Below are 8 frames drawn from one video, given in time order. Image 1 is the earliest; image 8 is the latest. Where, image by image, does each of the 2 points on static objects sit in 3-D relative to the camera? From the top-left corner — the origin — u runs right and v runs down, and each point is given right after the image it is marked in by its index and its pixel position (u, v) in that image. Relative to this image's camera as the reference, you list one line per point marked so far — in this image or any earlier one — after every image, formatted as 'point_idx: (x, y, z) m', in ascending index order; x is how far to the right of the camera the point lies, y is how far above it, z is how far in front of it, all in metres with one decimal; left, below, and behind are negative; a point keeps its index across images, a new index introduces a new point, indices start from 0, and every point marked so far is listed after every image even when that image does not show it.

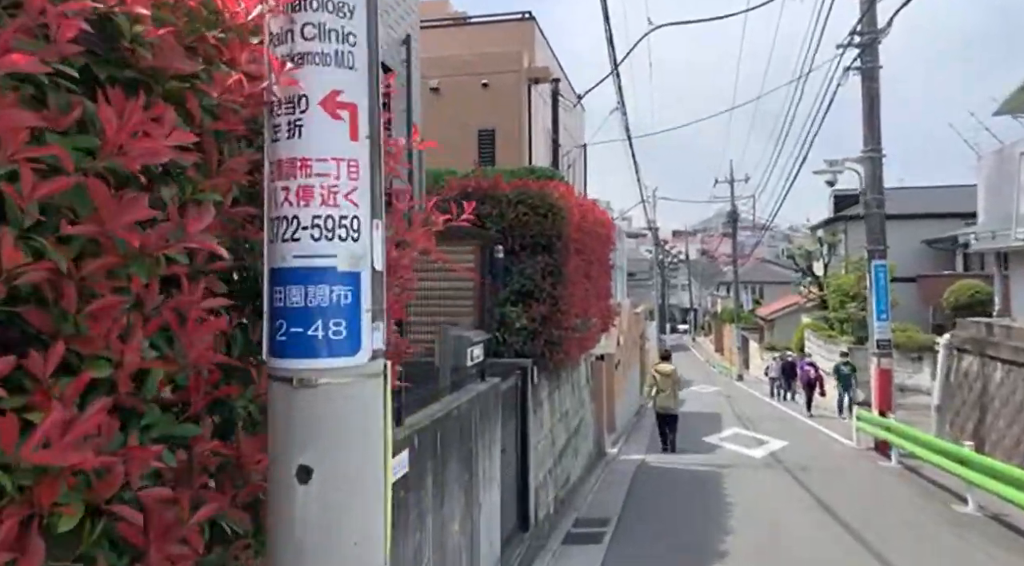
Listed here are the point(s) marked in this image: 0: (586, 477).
0: (+0.9, -2.5, +10.3) m
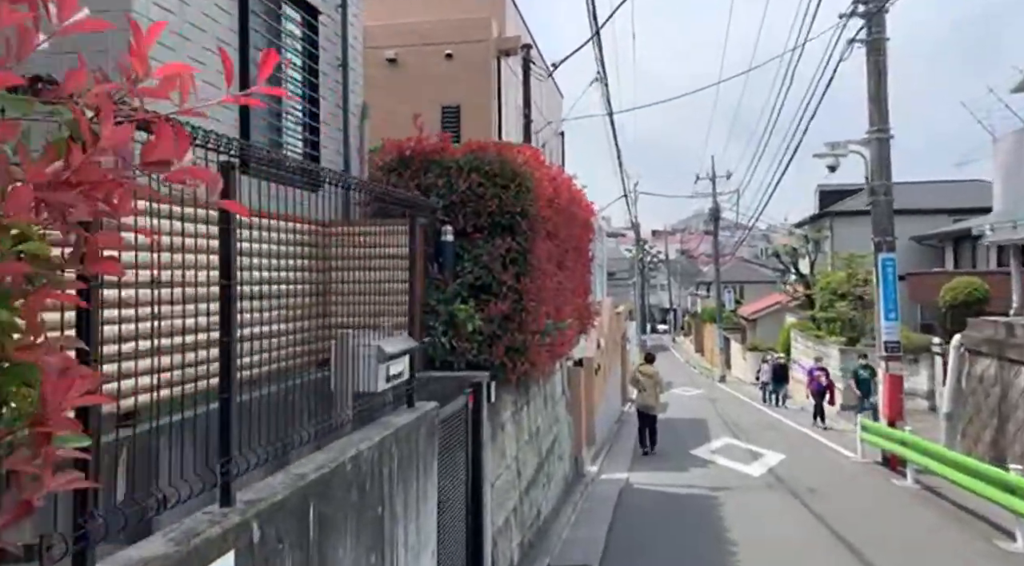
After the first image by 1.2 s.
0: (+0.5, -2.5, +8.8) m
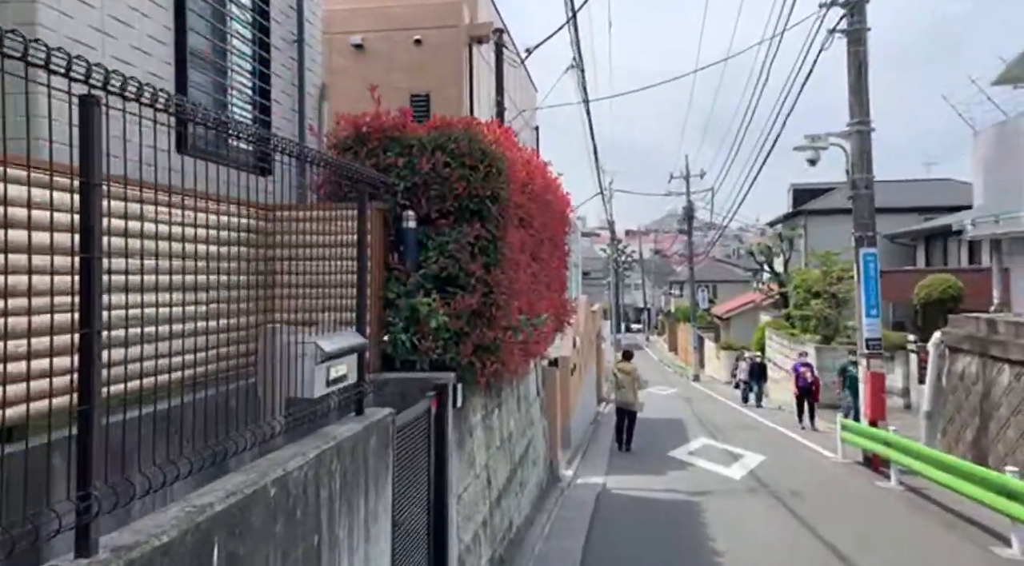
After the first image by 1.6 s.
0: (+0.2, -2.4, +8.3) m
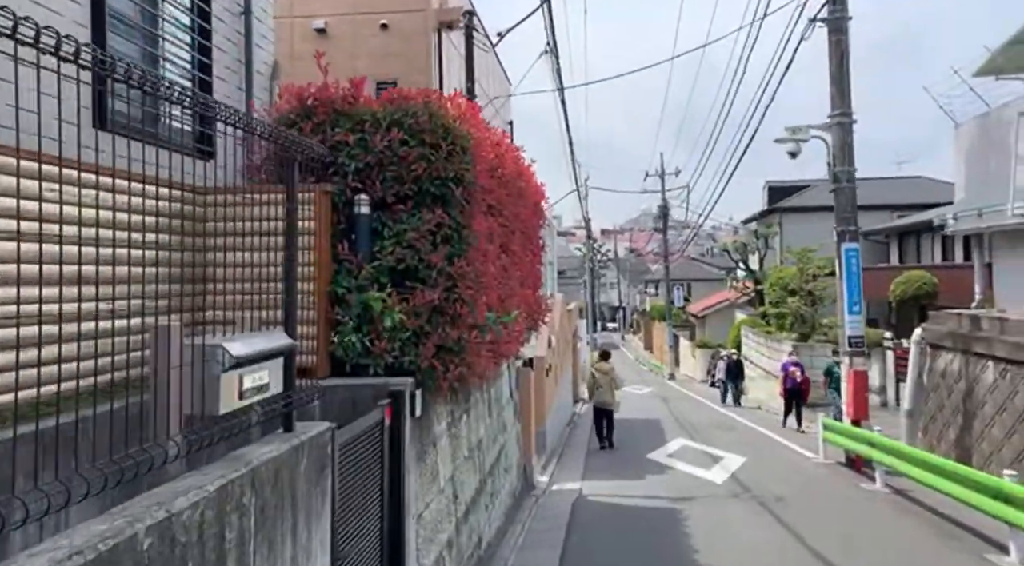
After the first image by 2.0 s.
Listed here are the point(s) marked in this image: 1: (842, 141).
0: (0.0, -2.4, +7.8) m
1: (+4.9, +2.1, +12.0) m
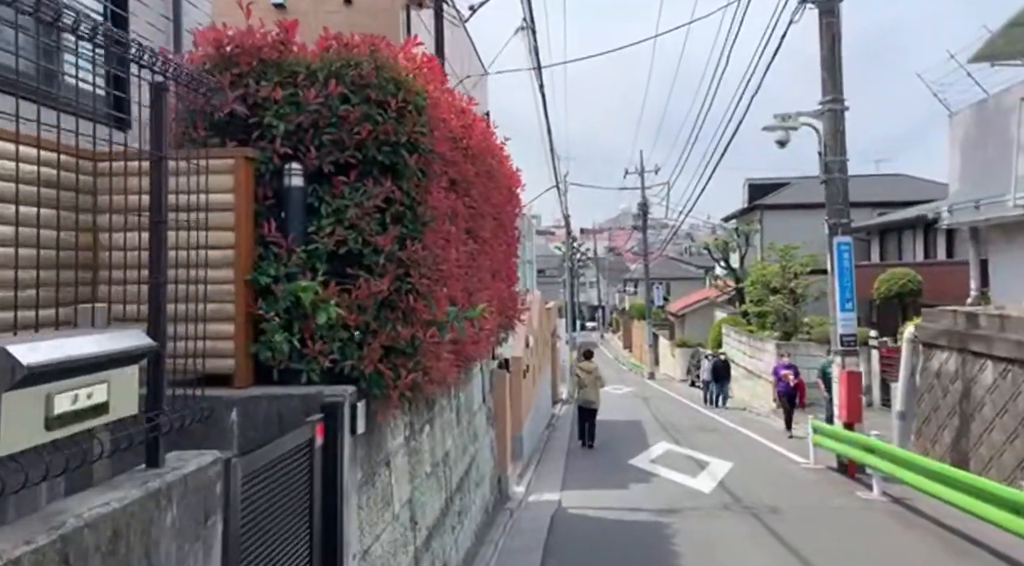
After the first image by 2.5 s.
0: (-0.3, -2.3, +7.1) m
1: (+4.6, +2.2, +11.4) m
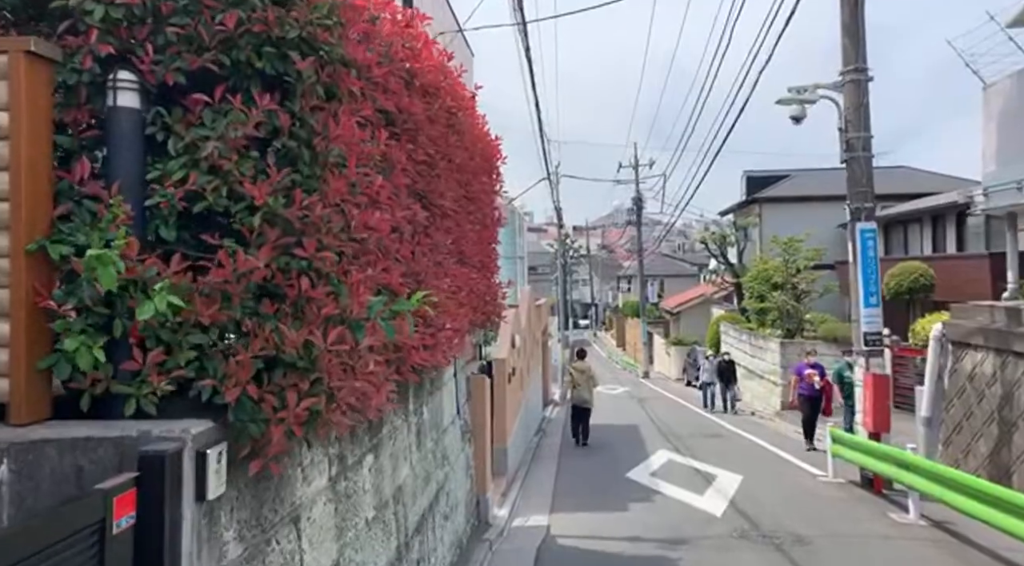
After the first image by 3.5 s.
0: (-0.5, -2.2, +5.8) m
1: (+4.4, +2.3, +10.1) m
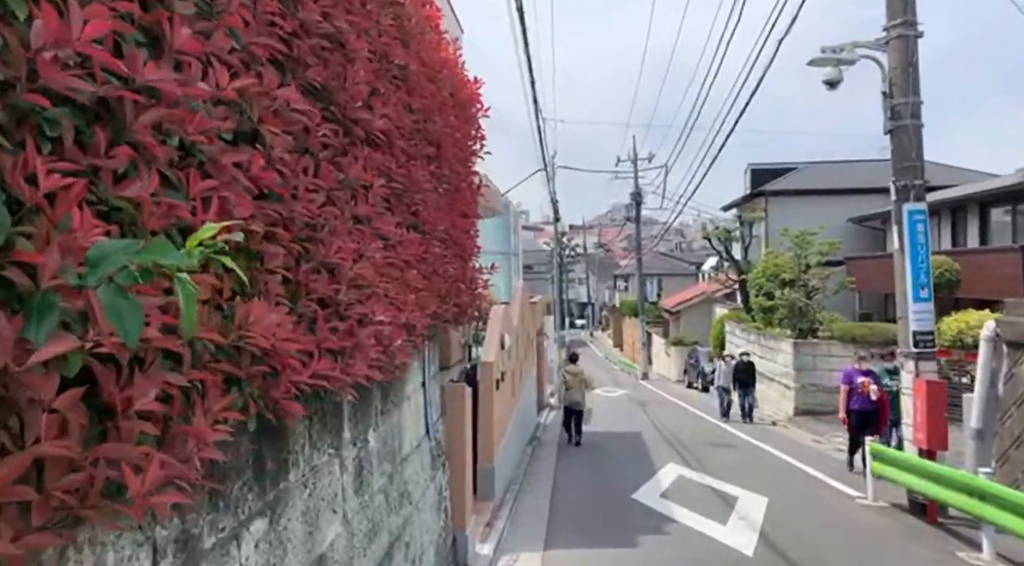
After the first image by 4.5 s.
0: (-0.6, -2.1, +4.4) m
1: (+4.2, +2.4, +8.7) m
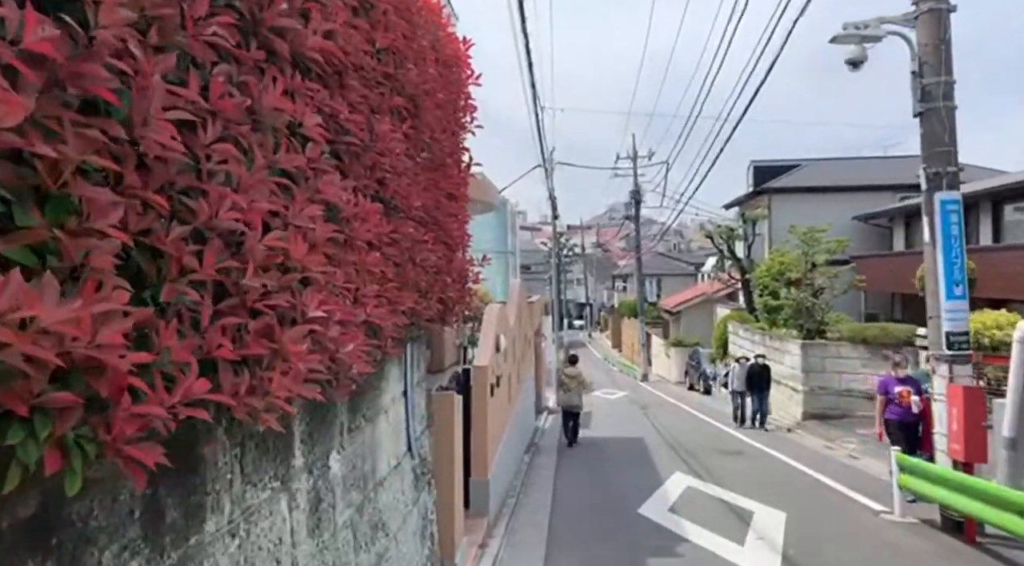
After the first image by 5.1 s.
0: (-0.6, -2.1, +3.6) m
1: (+4.2, +2.4, +8.0) m
